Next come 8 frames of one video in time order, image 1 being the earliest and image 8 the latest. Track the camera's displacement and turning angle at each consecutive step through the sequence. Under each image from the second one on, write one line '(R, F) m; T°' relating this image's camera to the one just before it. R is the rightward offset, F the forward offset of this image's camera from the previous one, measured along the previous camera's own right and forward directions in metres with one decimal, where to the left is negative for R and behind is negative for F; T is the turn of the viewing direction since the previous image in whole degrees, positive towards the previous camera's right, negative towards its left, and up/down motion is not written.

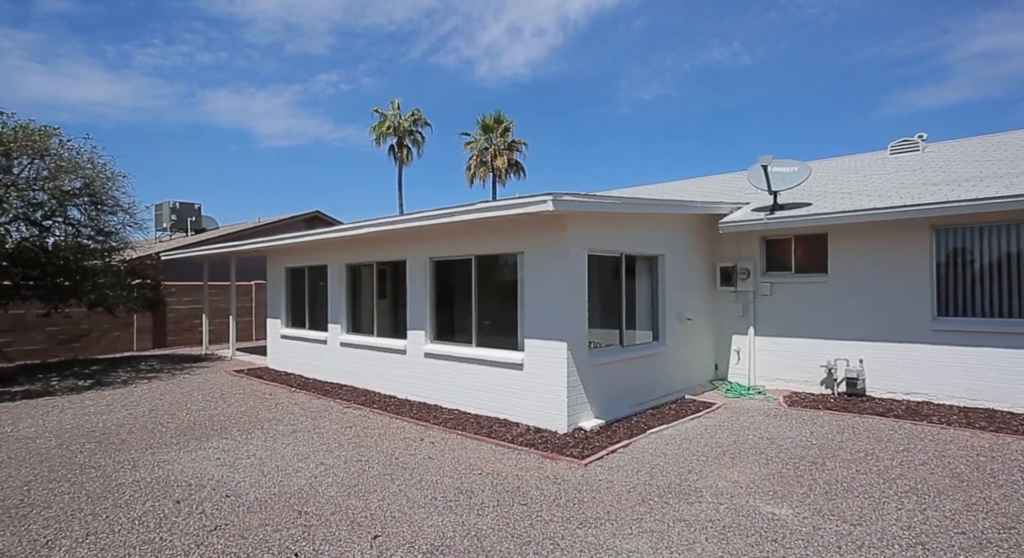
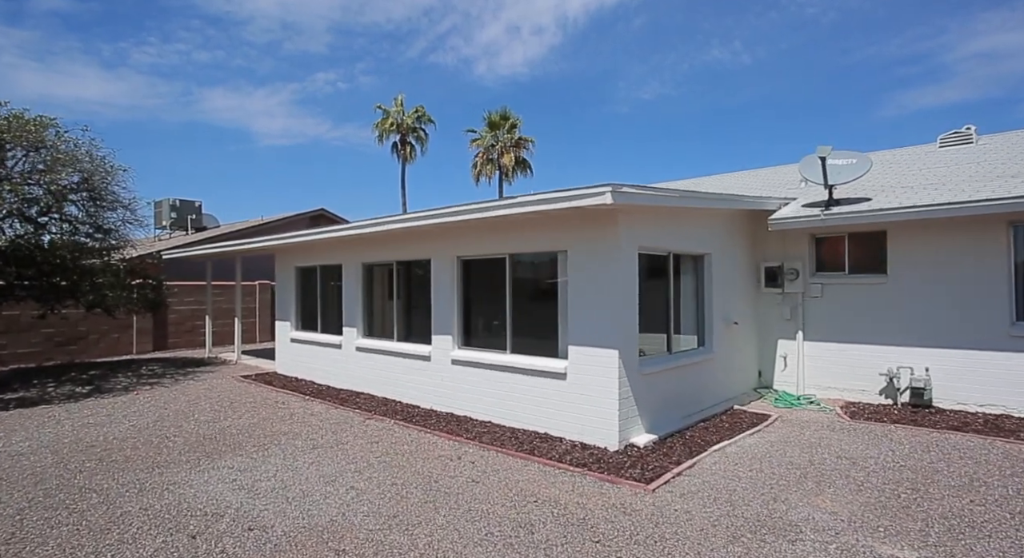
(-0.5, +0.6) m; 0°
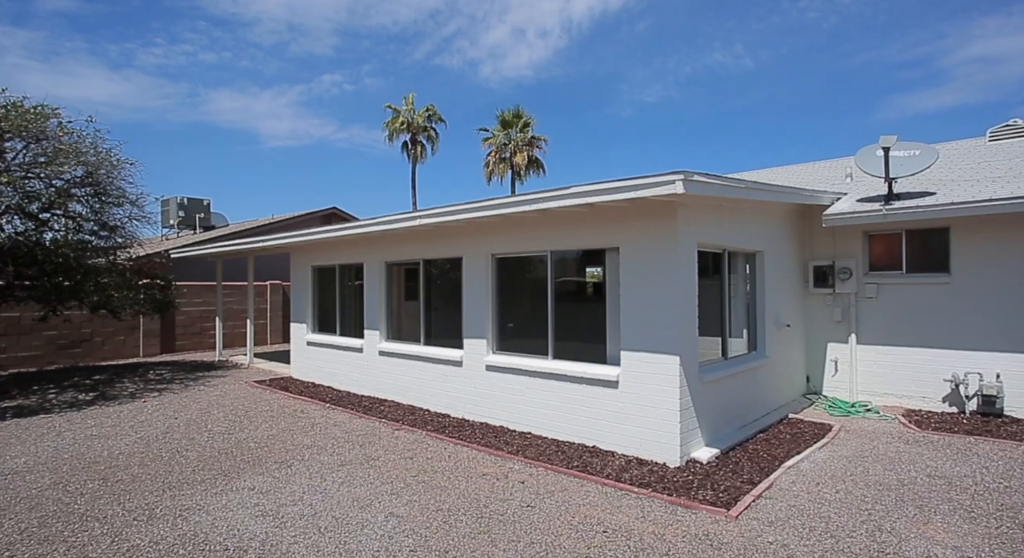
(-0.4, +0.5) m; 0°
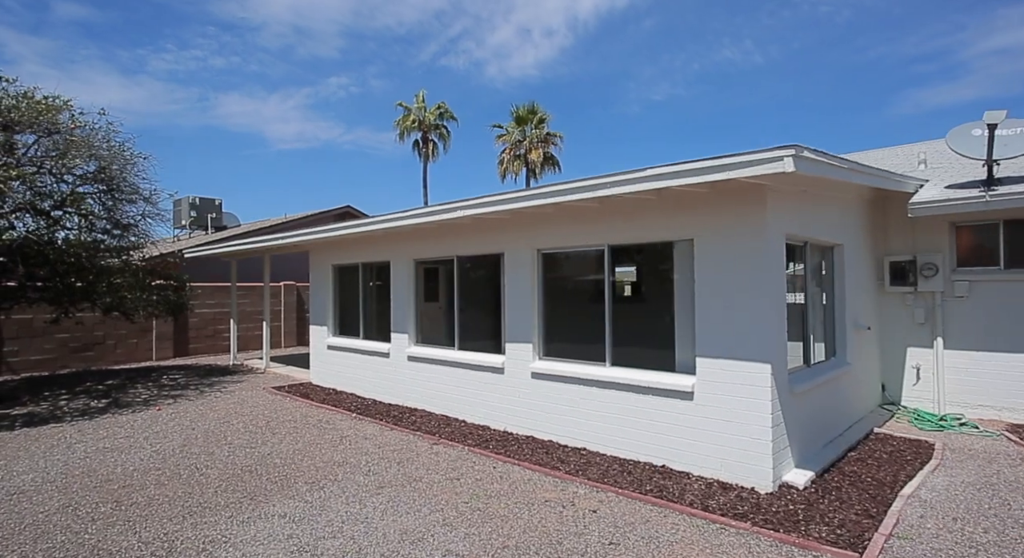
(-0.4, +0.7) m; -1°
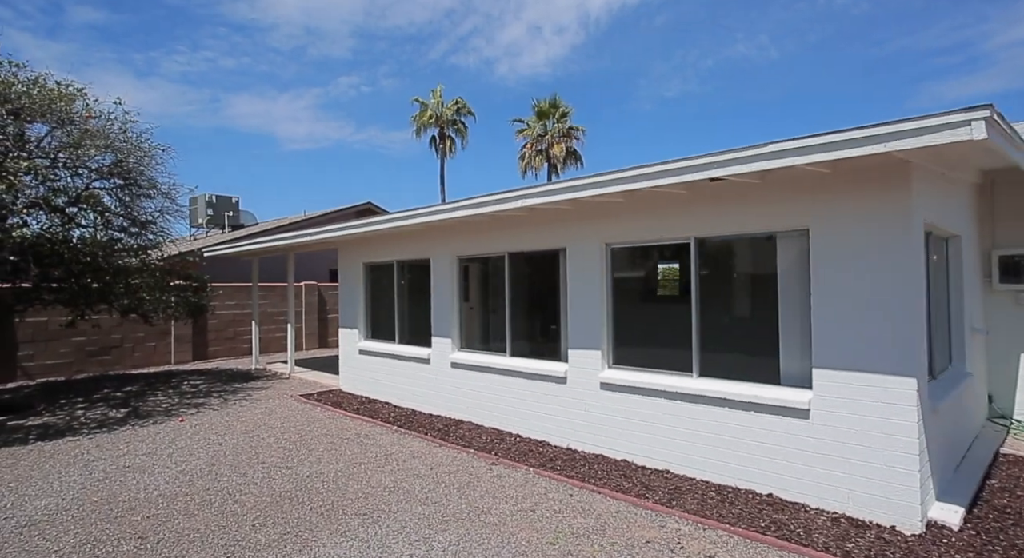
(-0.5, +0.7) m; -1°
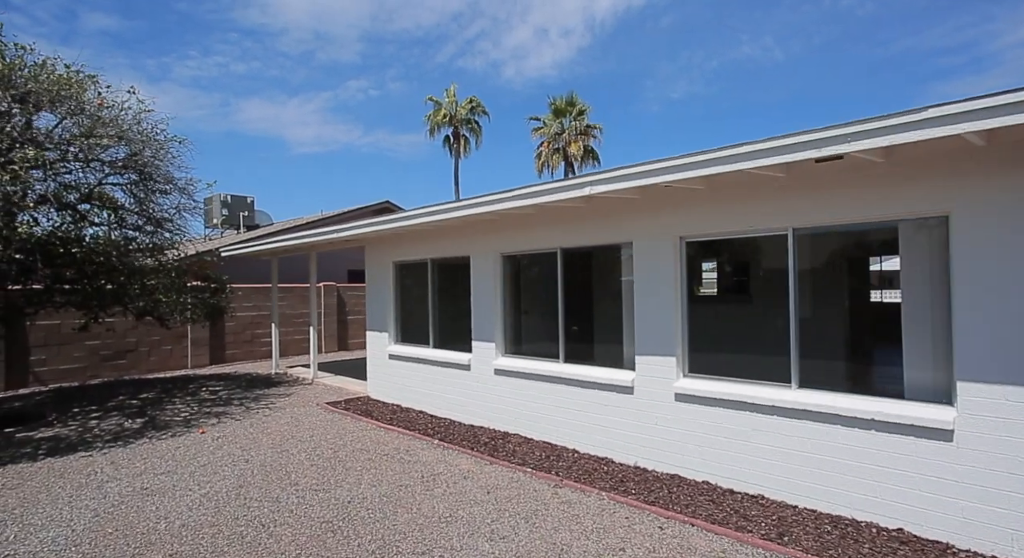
(-0.5, +0.7) m; -1°
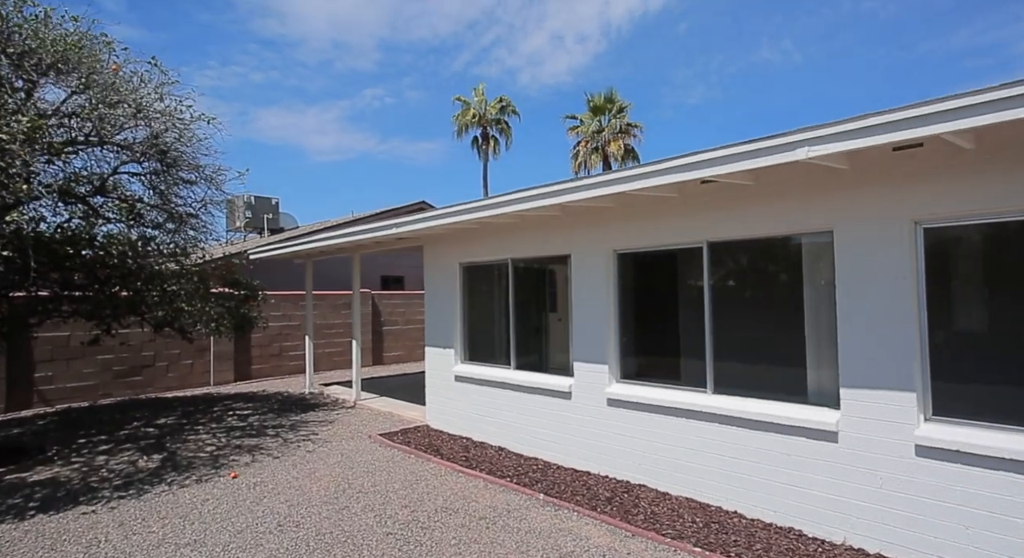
(-0.9, +1.5) m; -1°
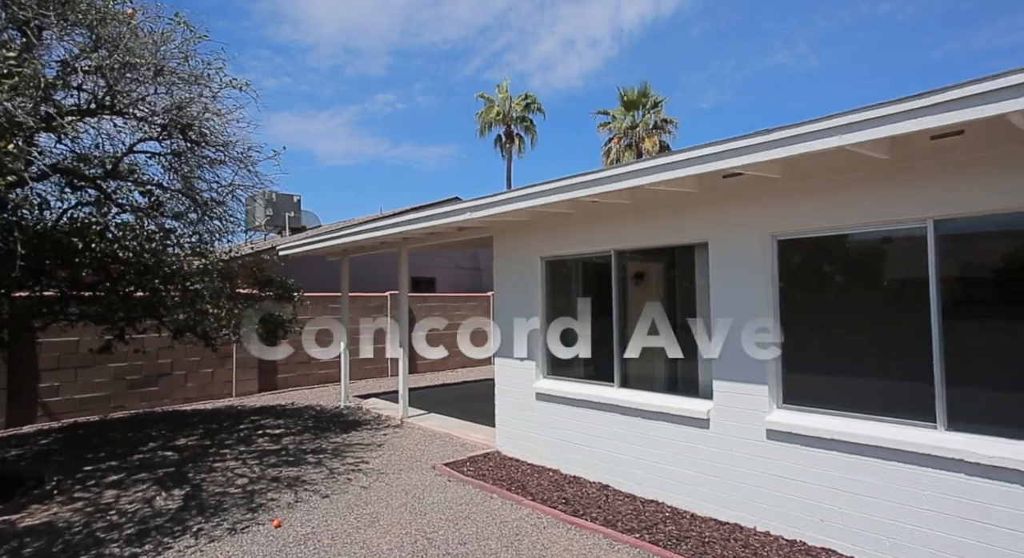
(-0.8, +1.3) m; -1°
